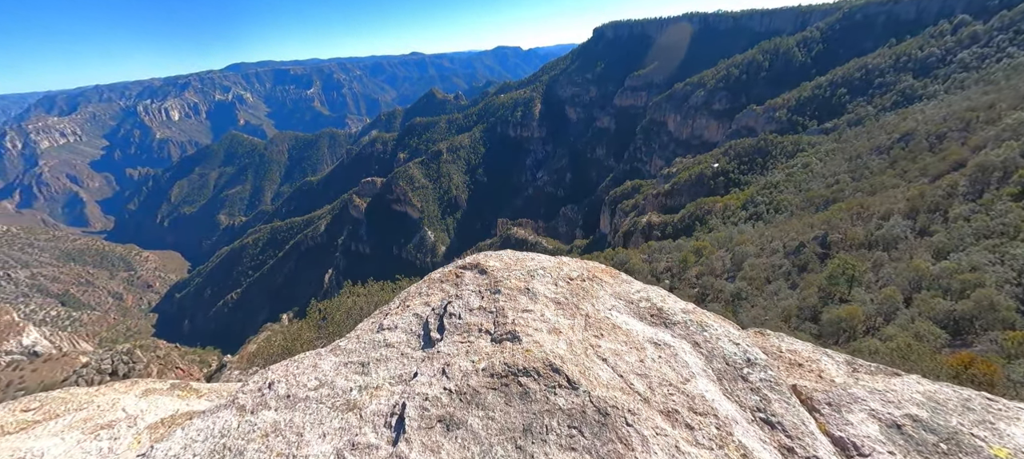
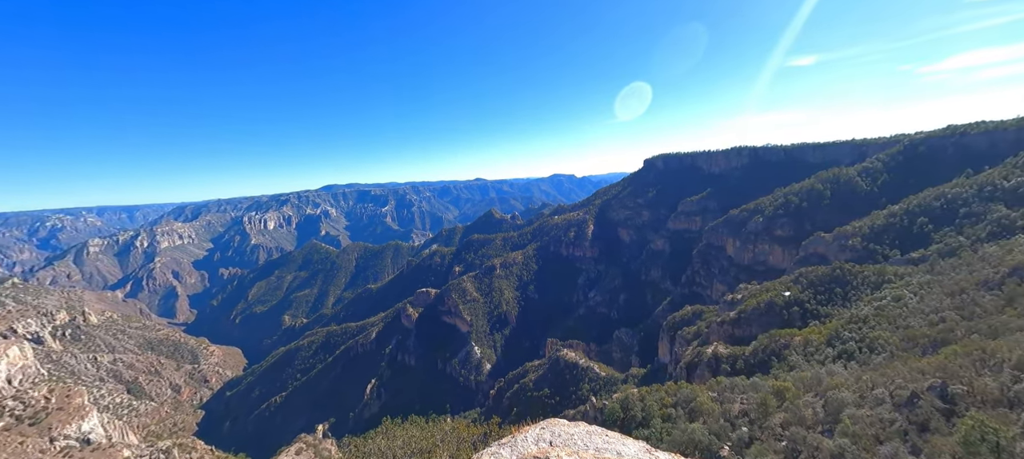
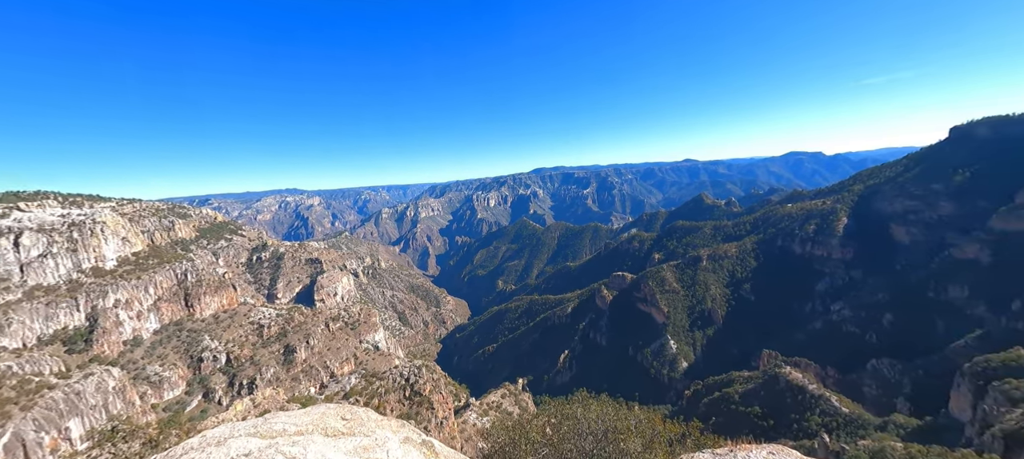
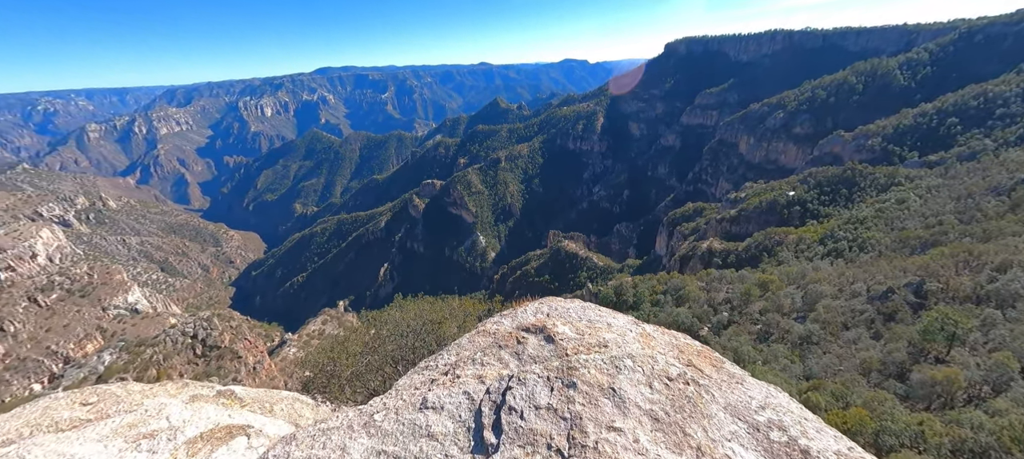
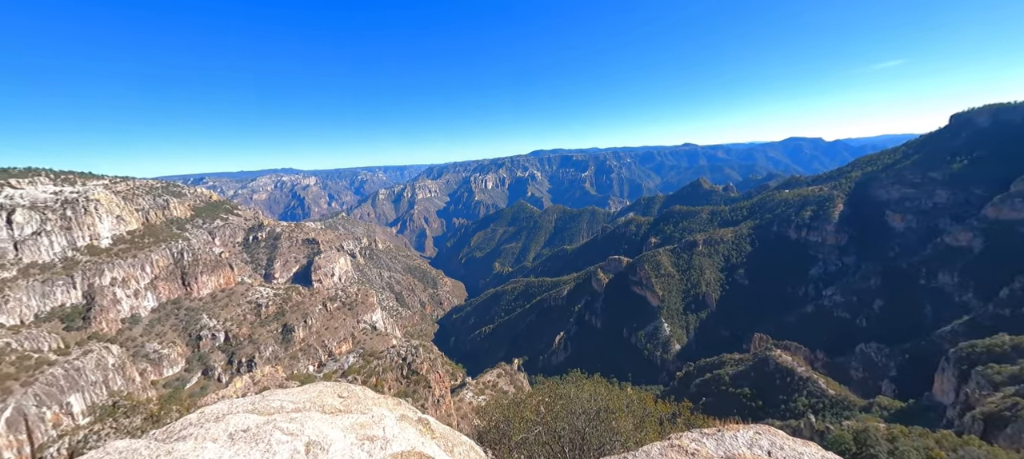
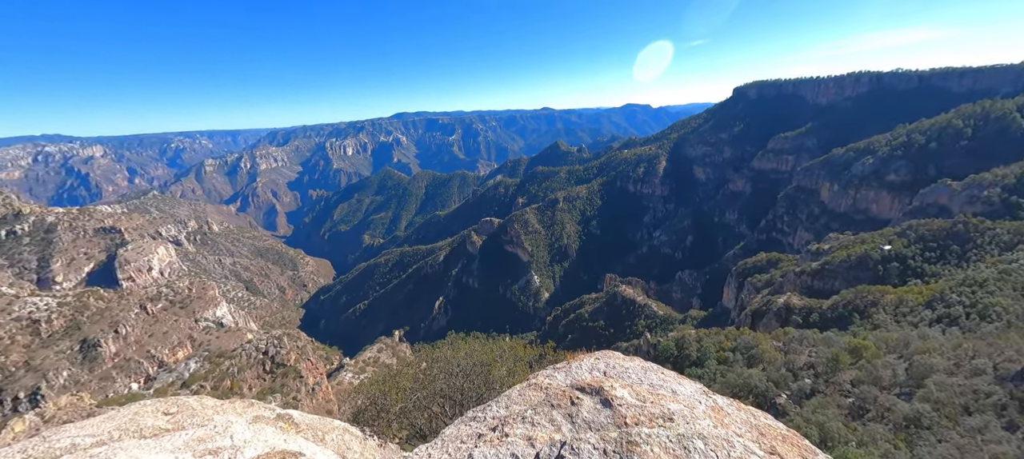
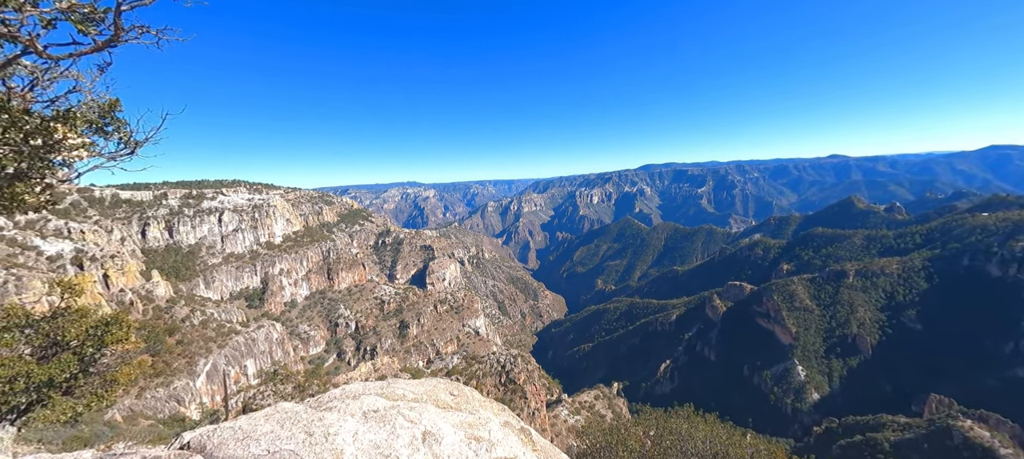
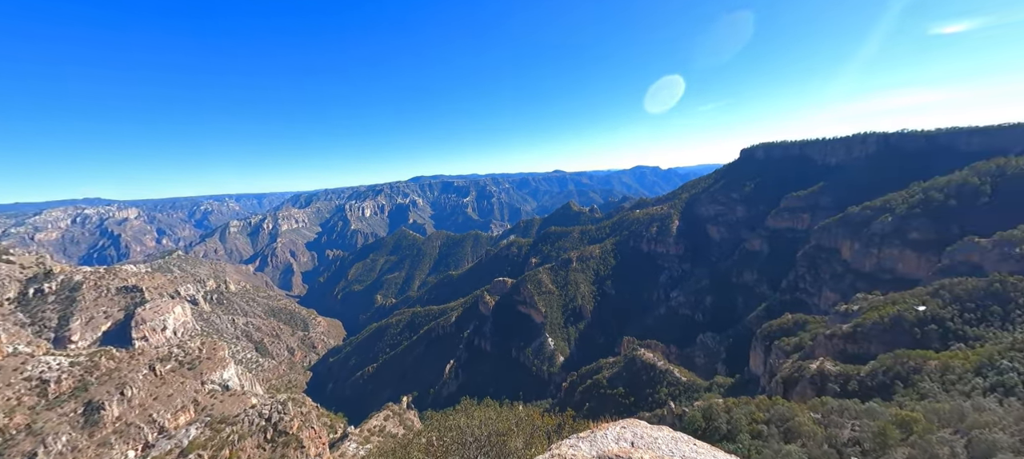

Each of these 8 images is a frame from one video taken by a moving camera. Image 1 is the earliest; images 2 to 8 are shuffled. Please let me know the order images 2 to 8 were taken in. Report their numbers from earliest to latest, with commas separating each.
4, 6, 5, 7, 3, 8, 2
